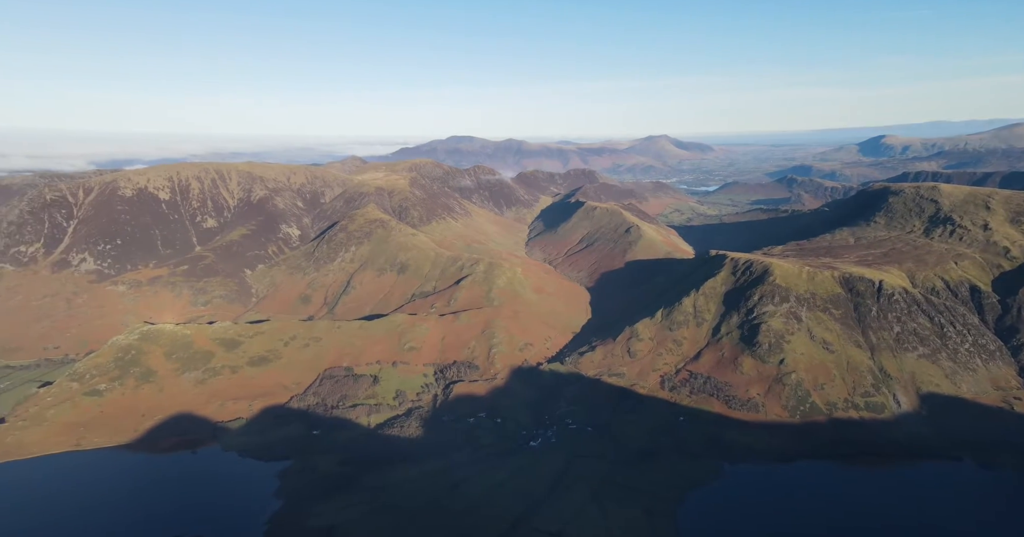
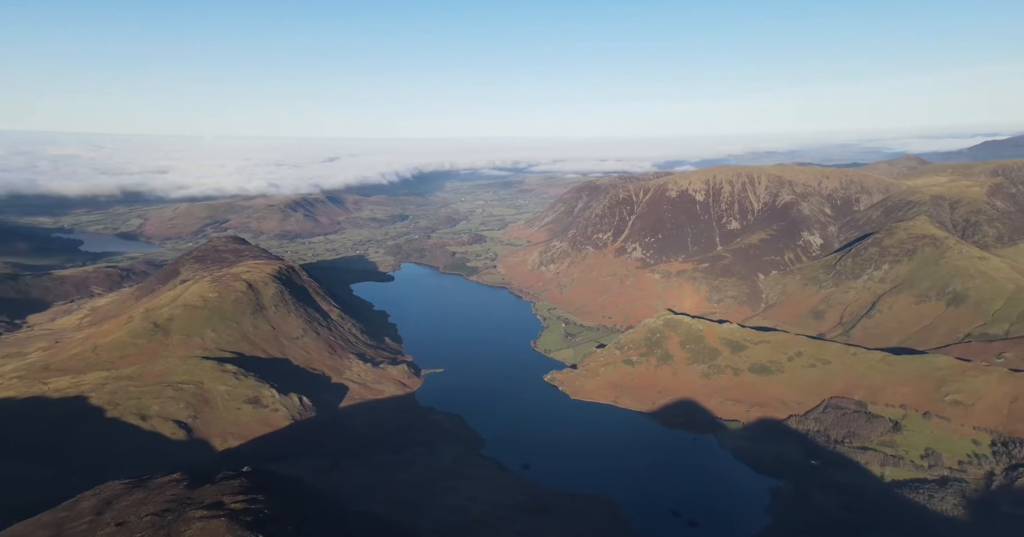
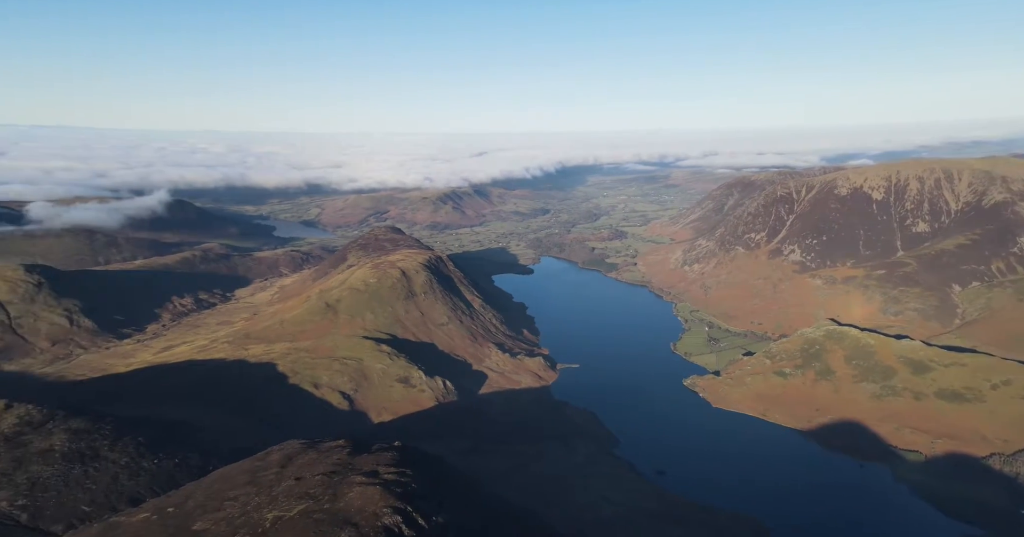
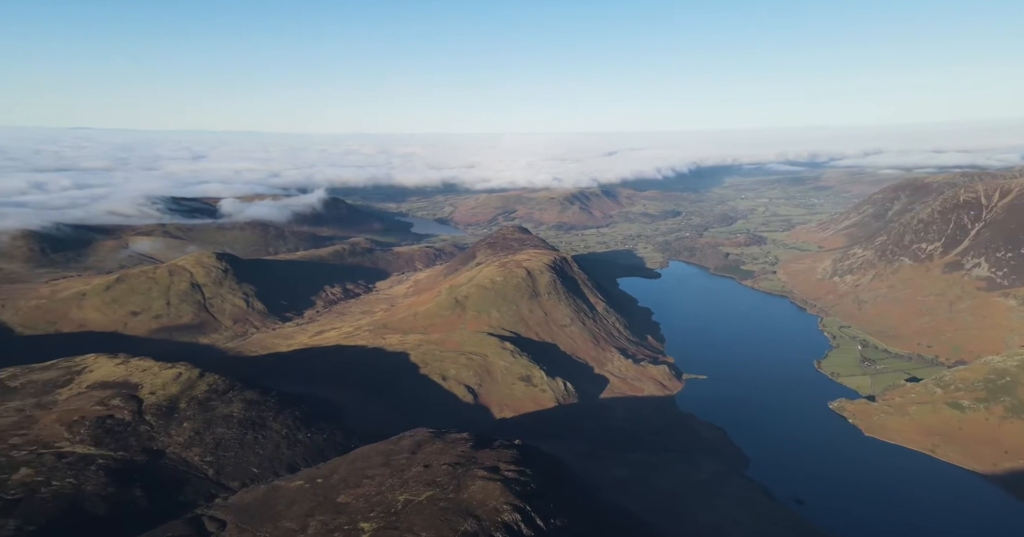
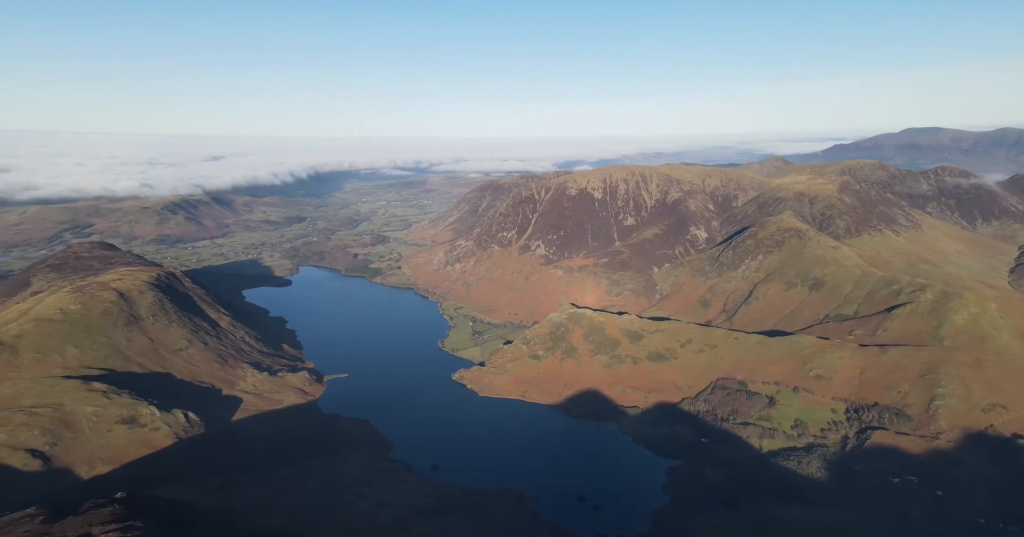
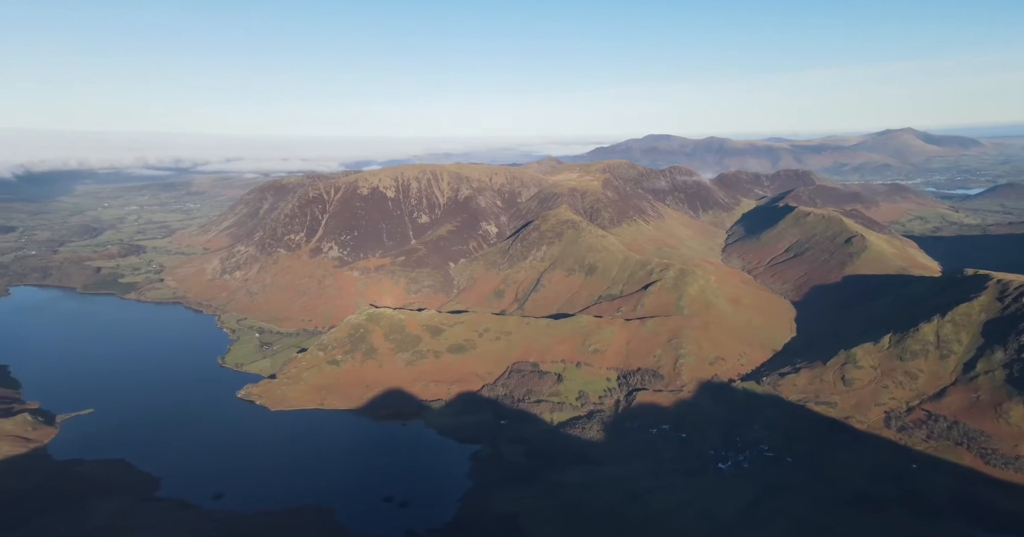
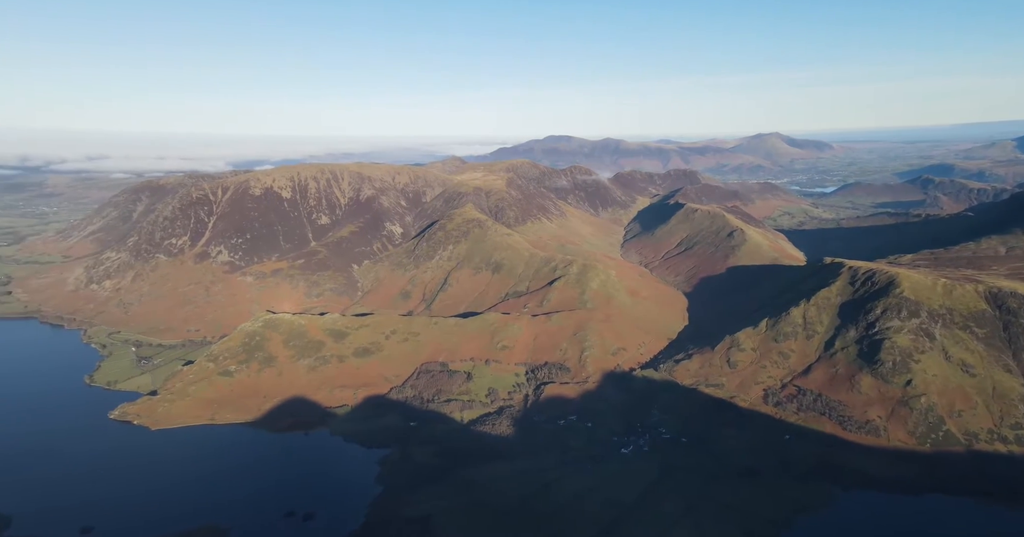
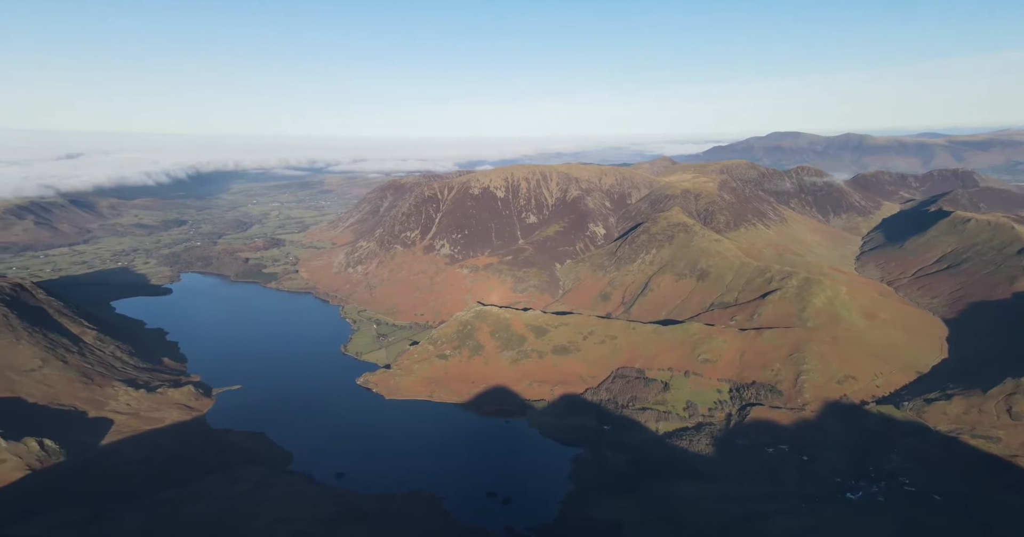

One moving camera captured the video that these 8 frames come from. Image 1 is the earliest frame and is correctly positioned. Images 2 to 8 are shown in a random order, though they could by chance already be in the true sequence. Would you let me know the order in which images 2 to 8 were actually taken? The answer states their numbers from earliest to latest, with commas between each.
7, 6, 8, 5, 2, 3, 4
